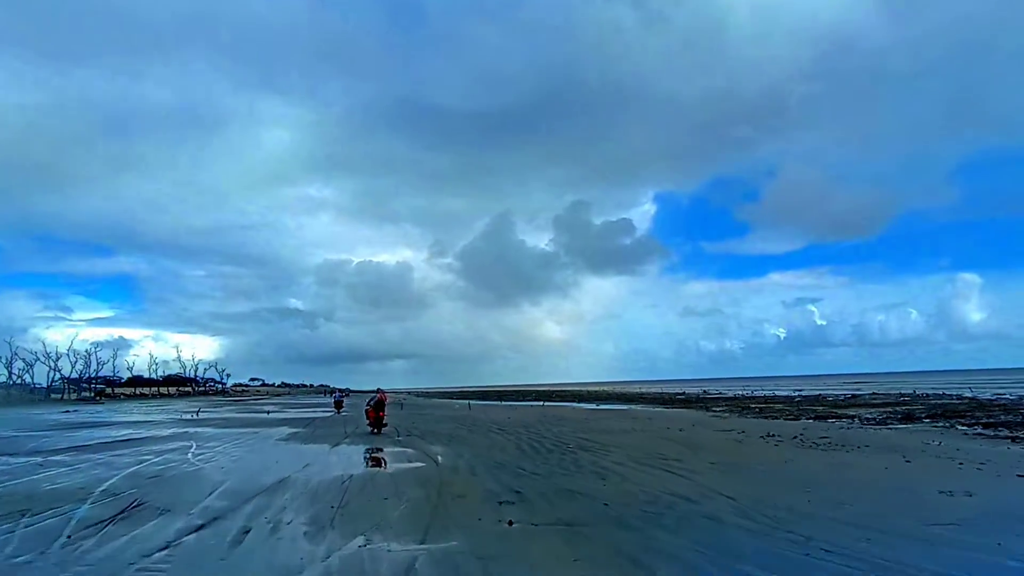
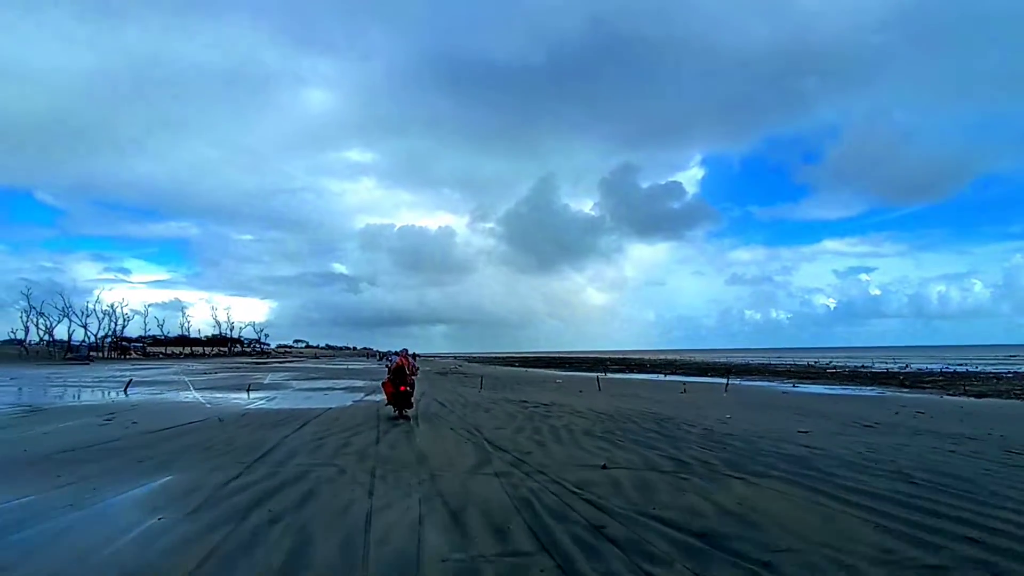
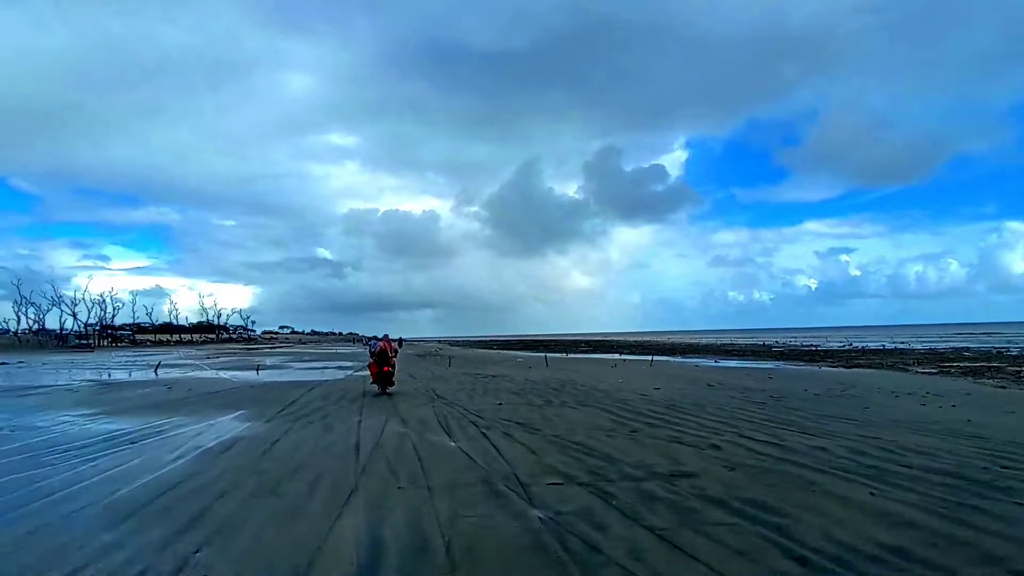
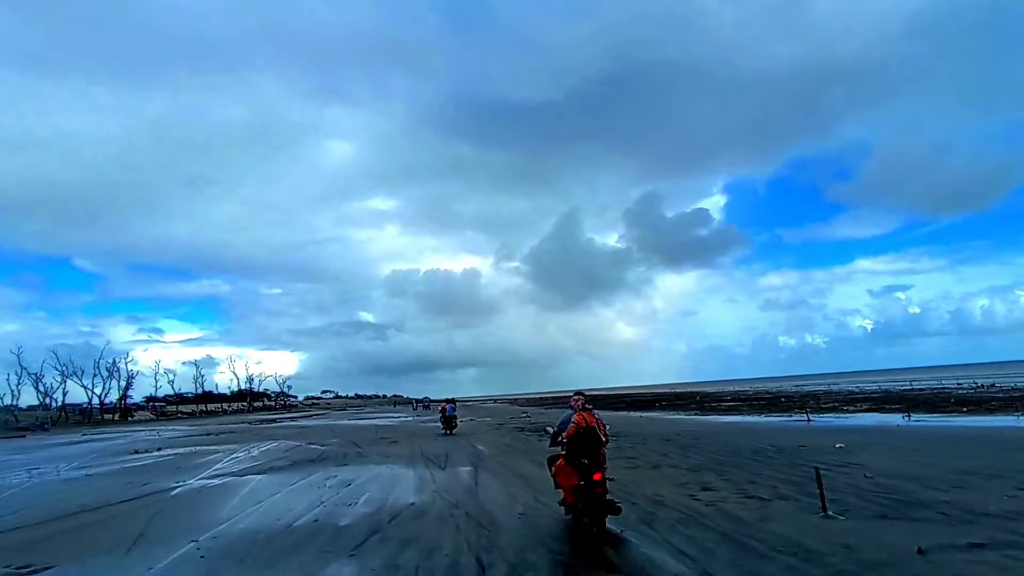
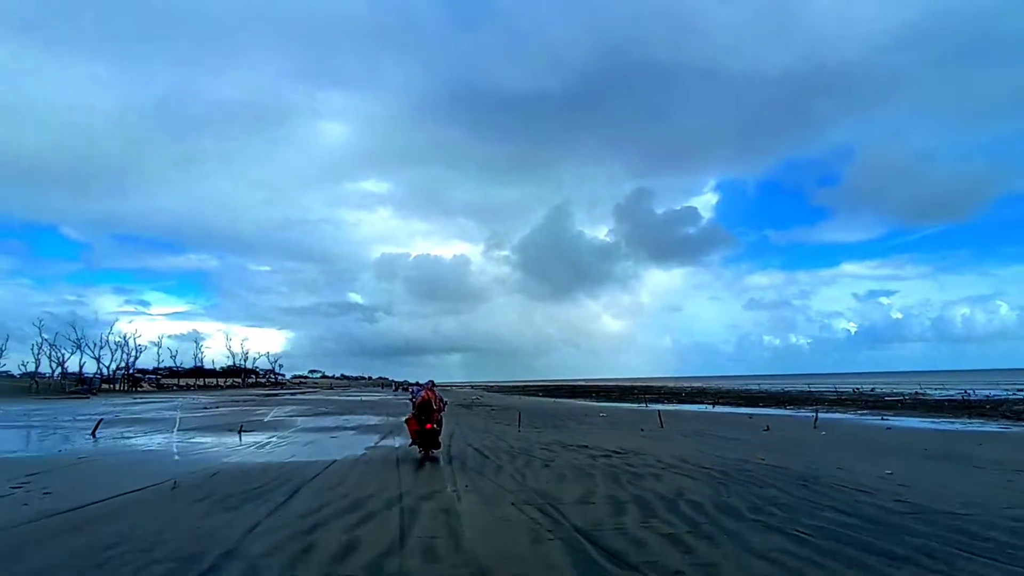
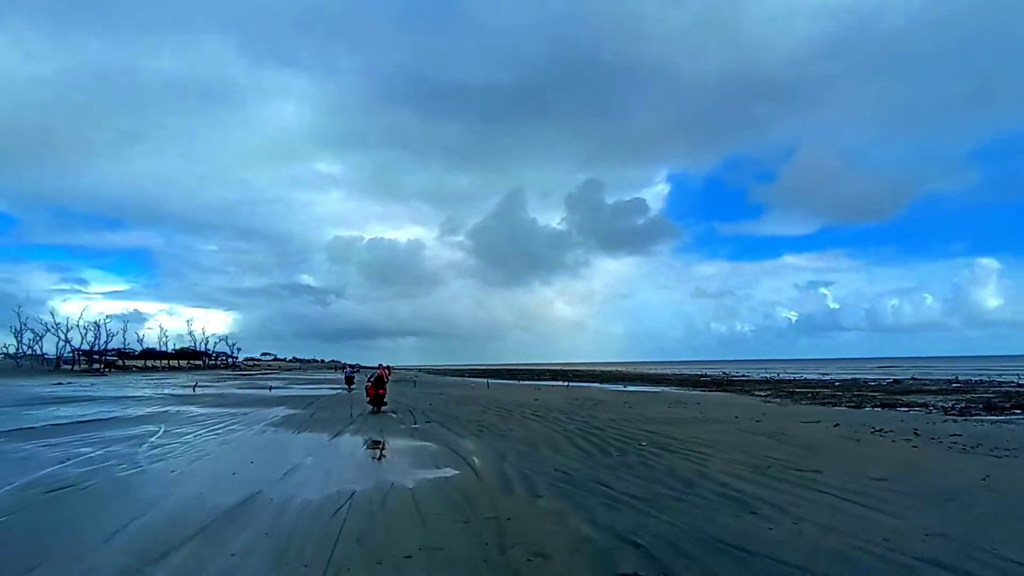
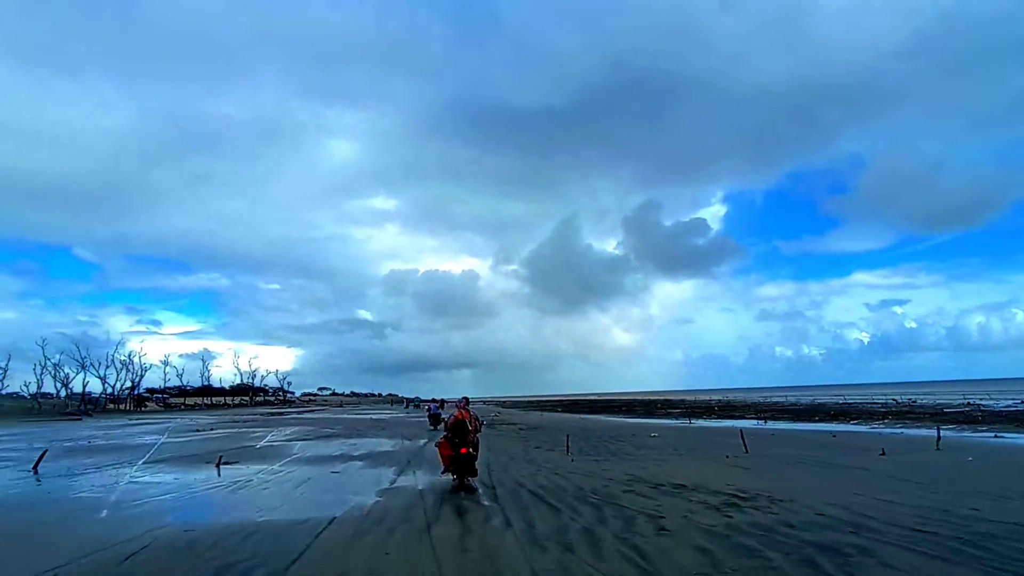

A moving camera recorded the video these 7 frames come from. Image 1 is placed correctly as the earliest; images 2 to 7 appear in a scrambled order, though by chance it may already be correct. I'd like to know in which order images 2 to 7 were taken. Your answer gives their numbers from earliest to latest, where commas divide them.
6, 3, 2, 5, 7, 4
